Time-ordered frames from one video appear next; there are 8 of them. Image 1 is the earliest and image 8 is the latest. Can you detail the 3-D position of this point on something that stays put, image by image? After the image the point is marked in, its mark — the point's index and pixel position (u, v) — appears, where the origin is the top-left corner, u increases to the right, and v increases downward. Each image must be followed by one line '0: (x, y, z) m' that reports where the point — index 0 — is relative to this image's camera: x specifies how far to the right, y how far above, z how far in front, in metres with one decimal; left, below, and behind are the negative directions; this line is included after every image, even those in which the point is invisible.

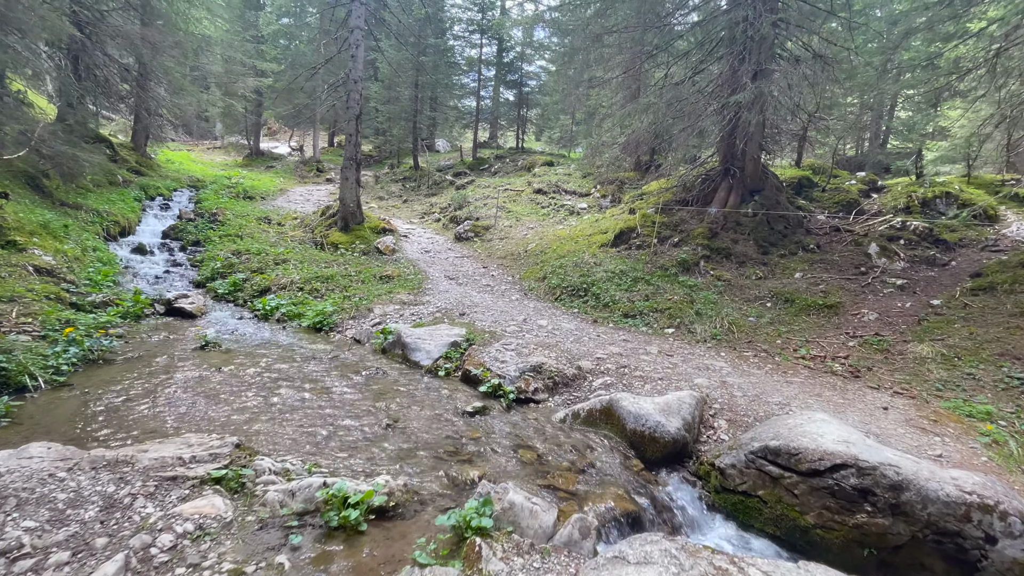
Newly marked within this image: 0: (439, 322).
0: (-1.1, -0.5, +7.4) m
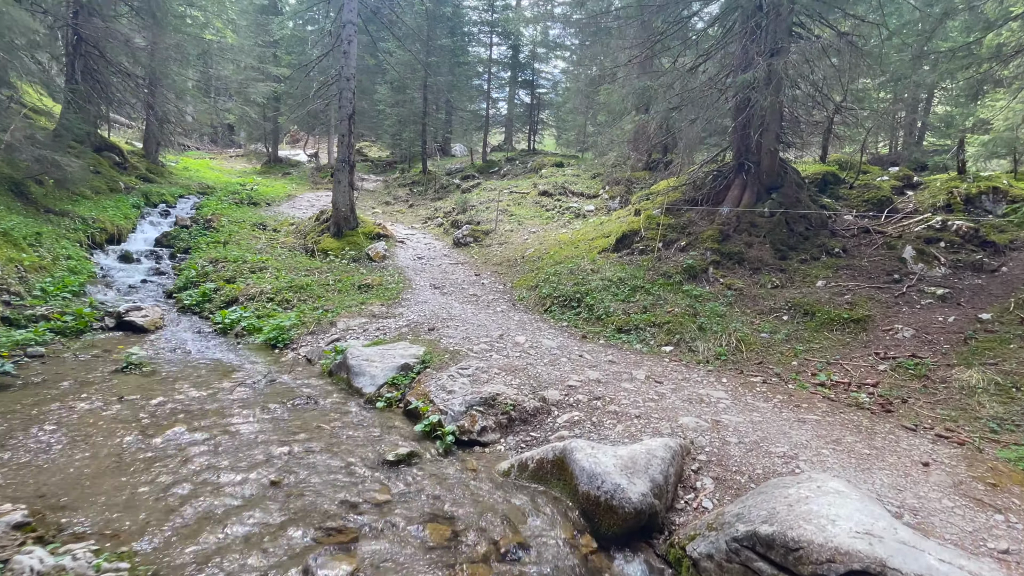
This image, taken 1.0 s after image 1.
0: (-1.5, -0.7, +6.5) m
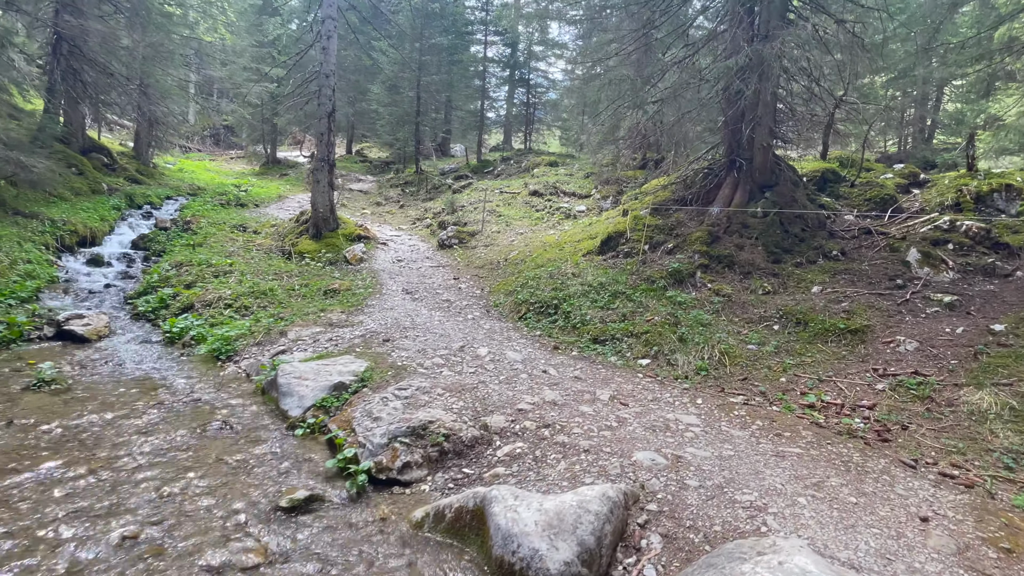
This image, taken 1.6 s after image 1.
0: (-1.9, -0.8, +6.0) m
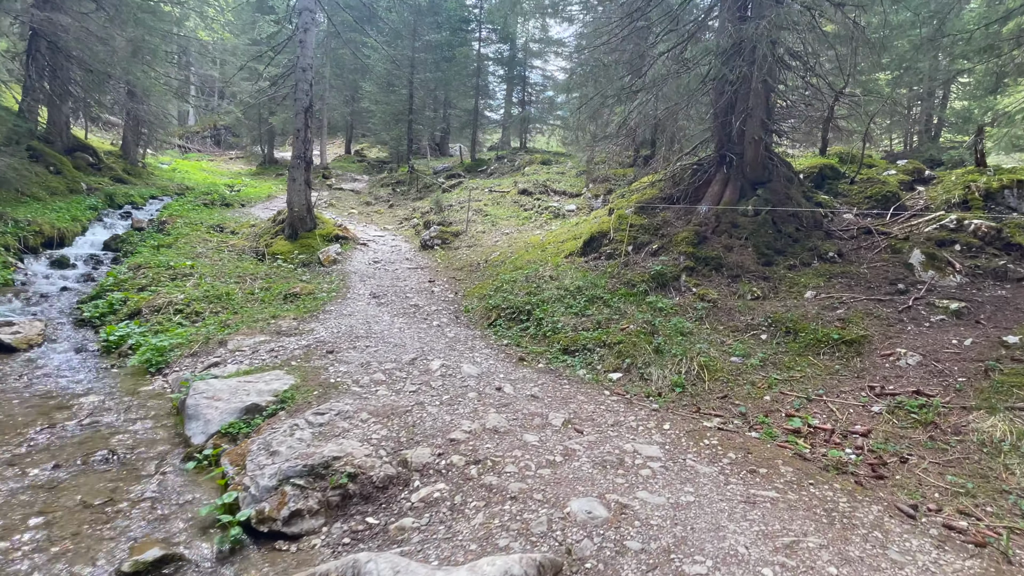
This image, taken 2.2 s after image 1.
0: (-2.4, -0.8, +5.4) m
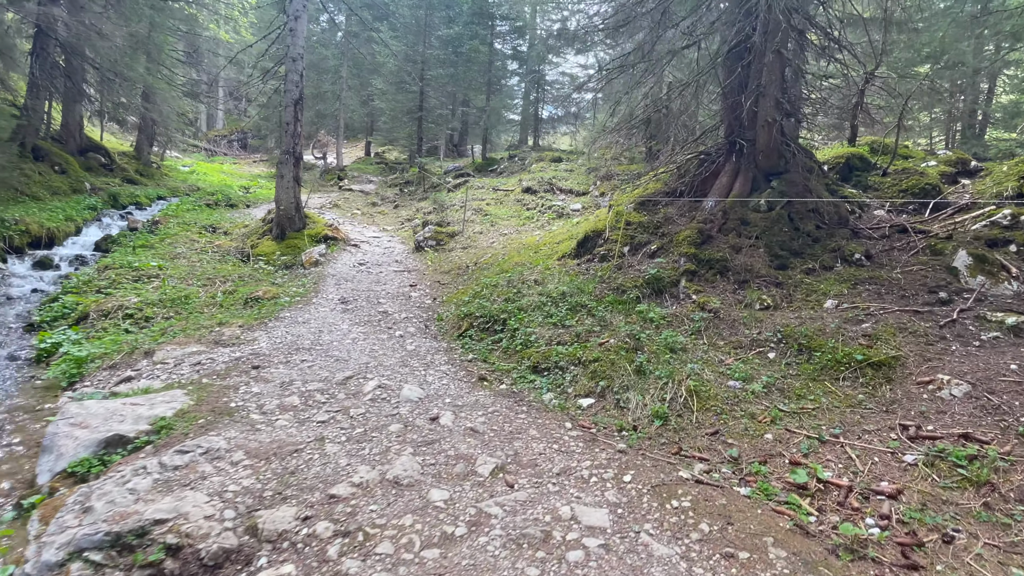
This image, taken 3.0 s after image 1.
0: (-2.9, -0.9, +4.6) m
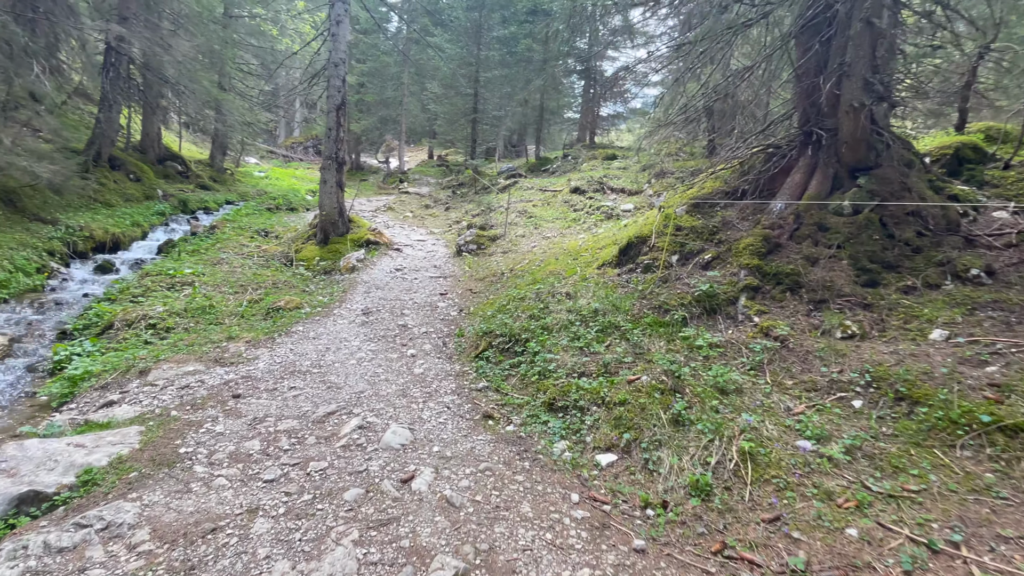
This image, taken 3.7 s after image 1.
0: (-2.9, -1.0, +4.1) m
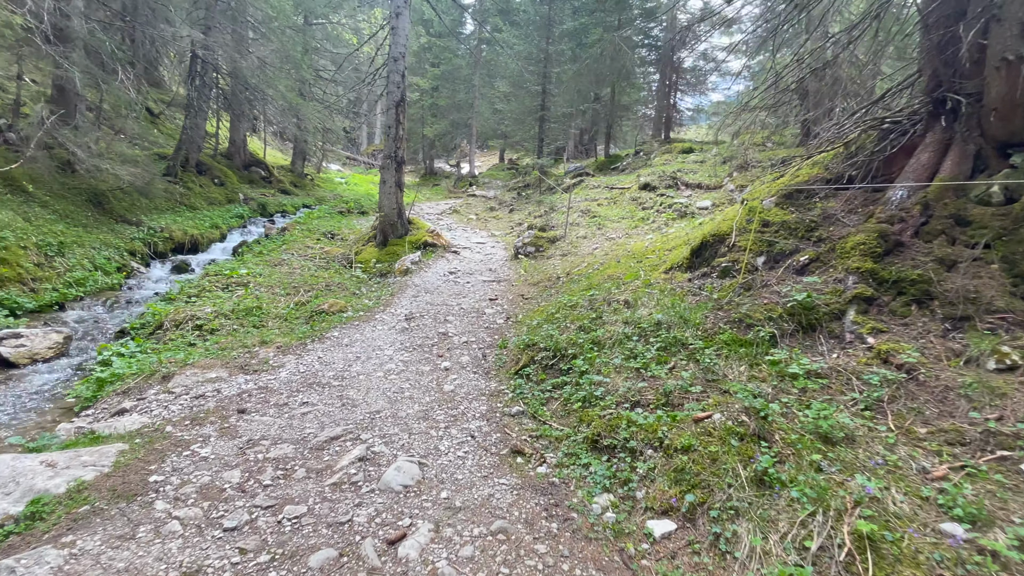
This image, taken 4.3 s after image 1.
0: (-2.6, -1.1, +3.7) m
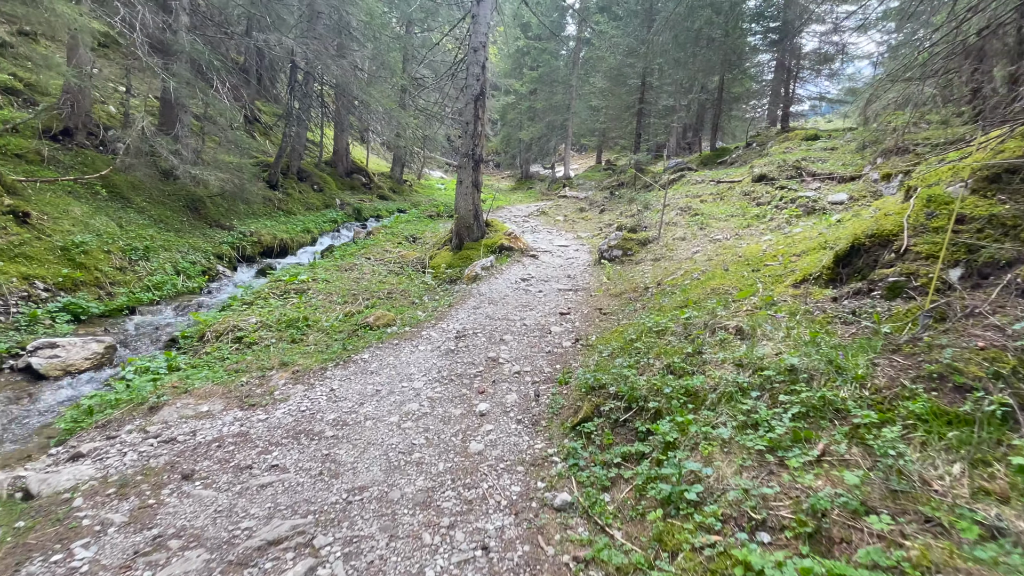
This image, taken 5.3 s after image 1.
0: (-2.5, -1.2, +2.8) m
